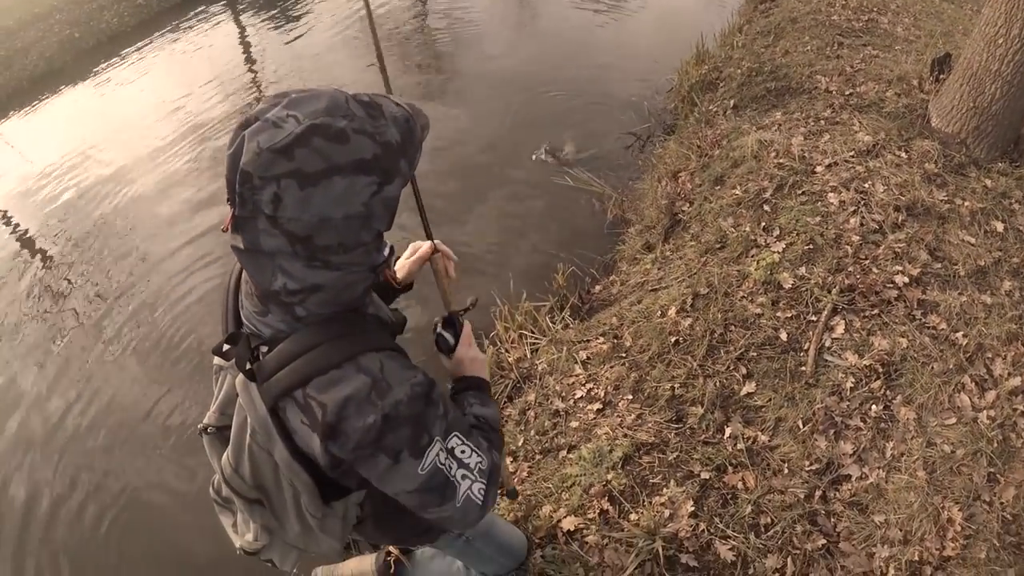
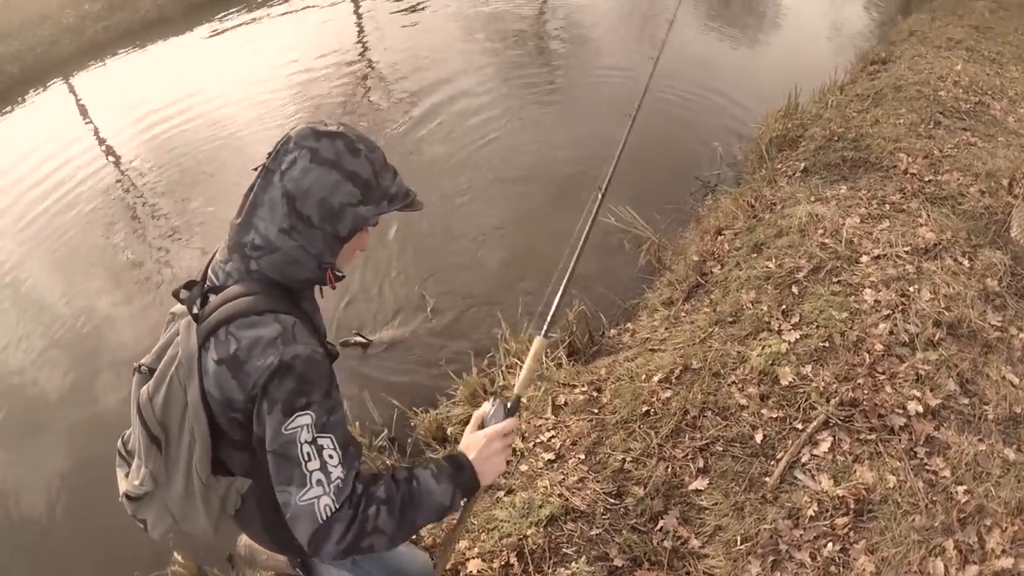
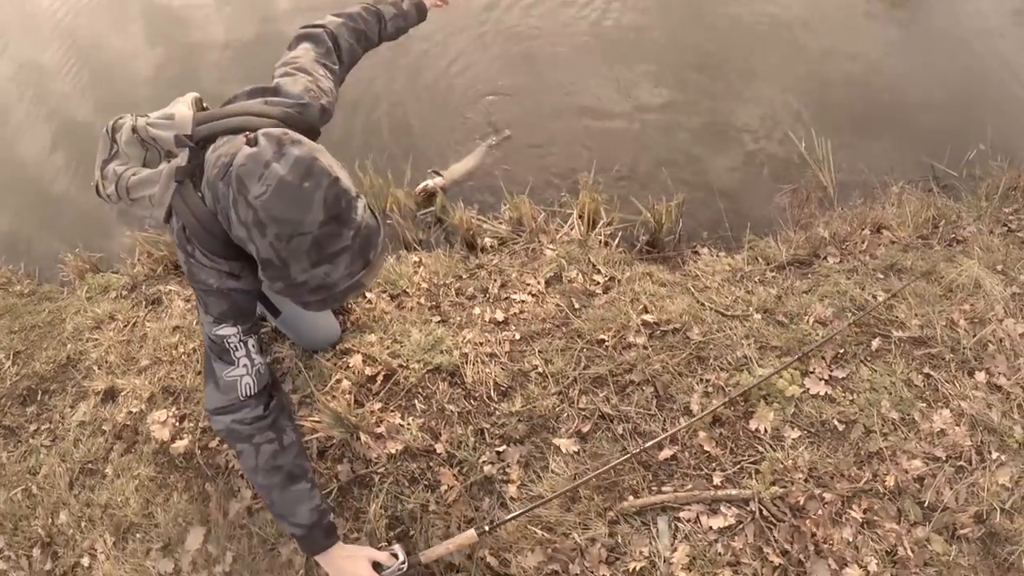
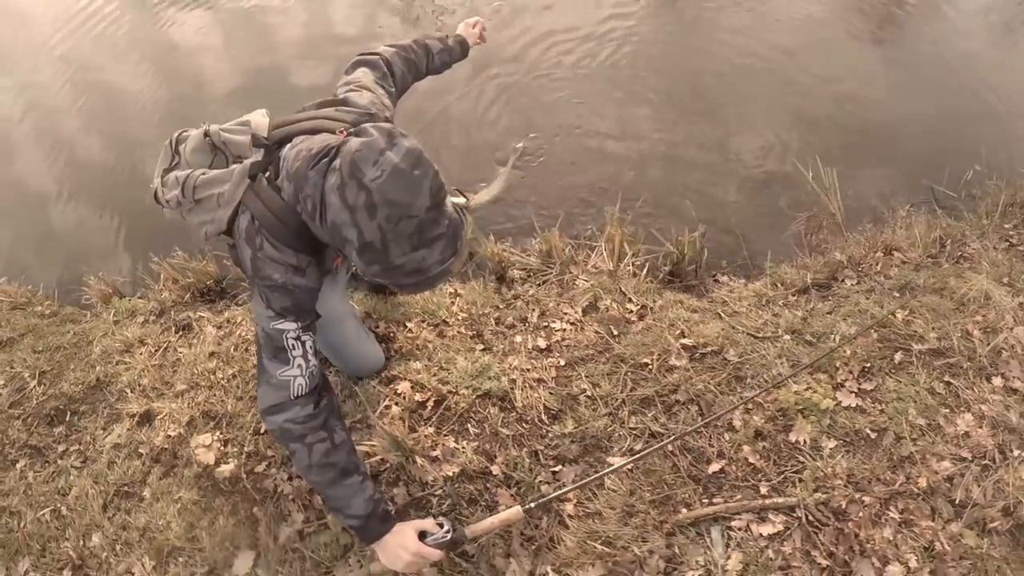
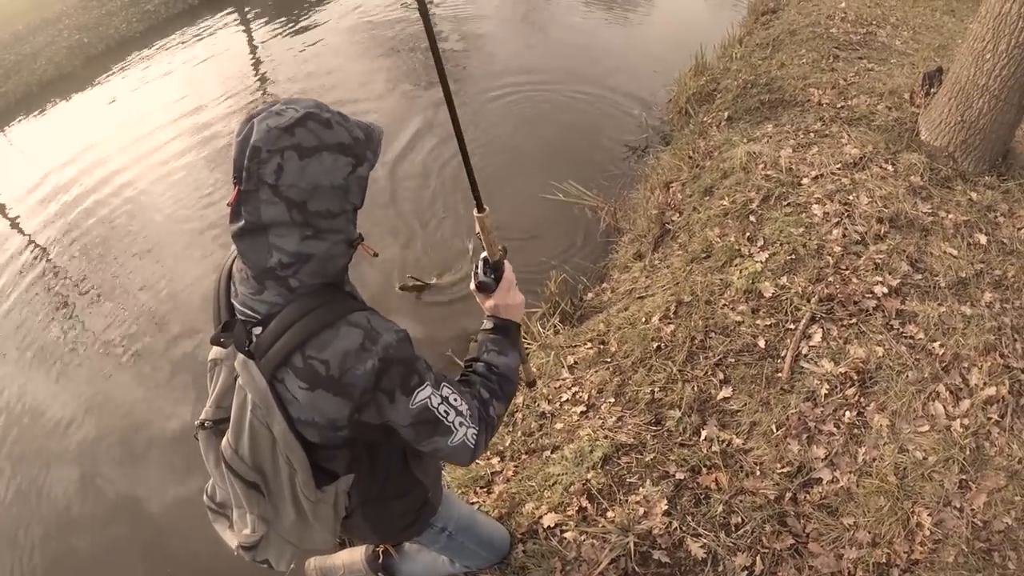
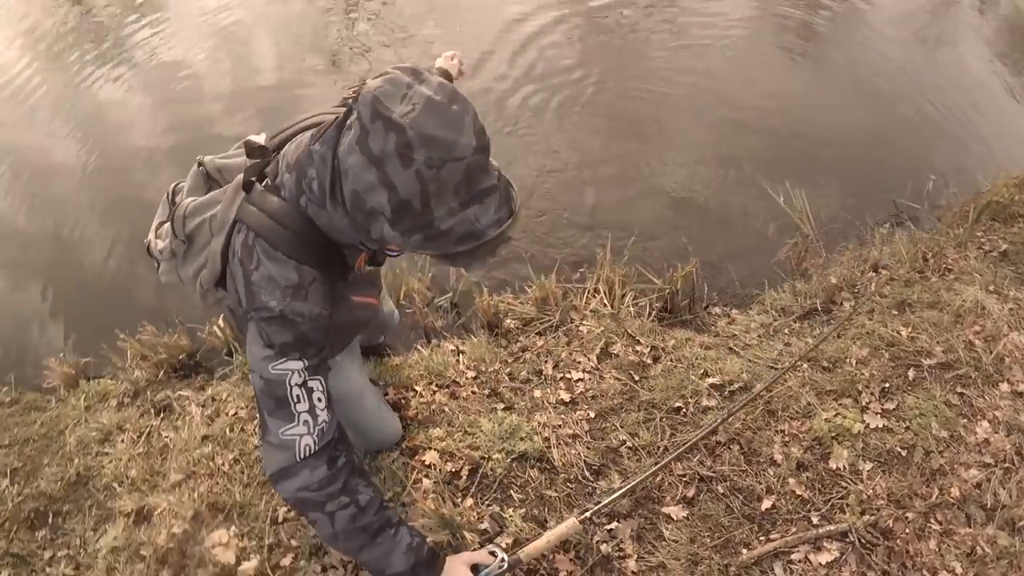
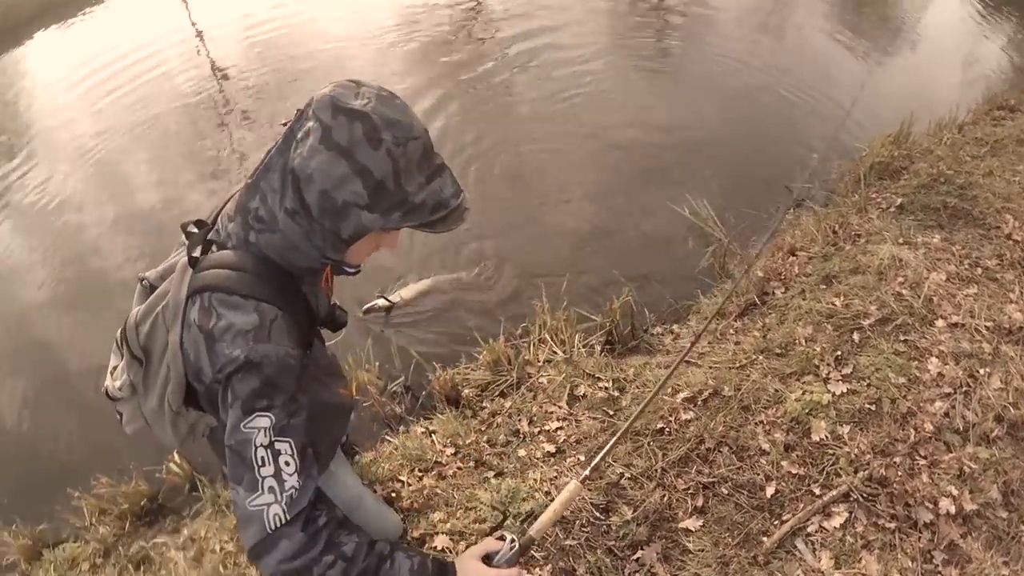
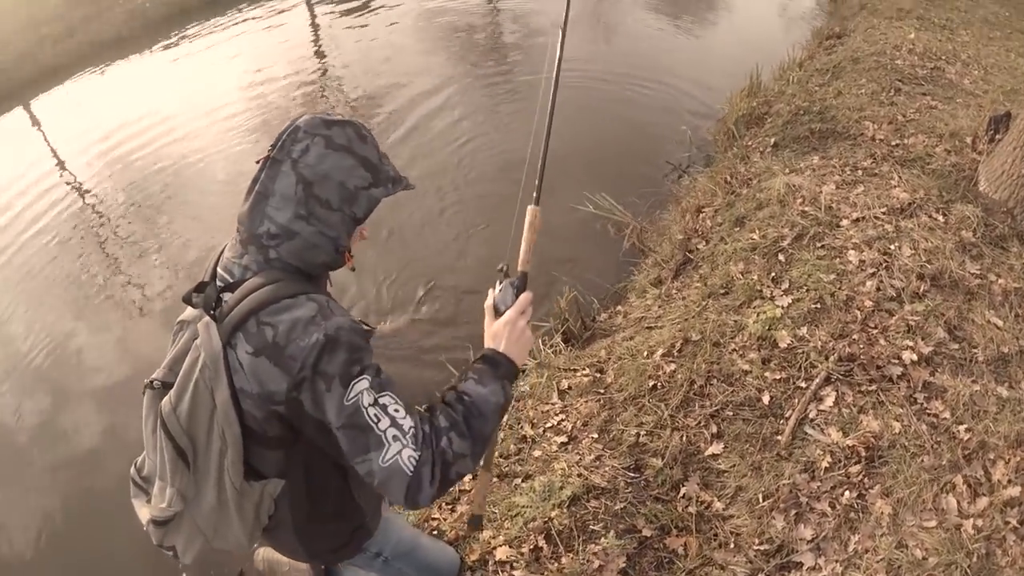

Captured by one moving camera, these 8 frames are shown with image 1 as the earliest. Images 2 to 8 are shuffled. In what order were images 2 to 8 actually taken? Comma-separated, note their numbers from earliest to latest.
5, 8, 2, 7, 6, 4, 3
